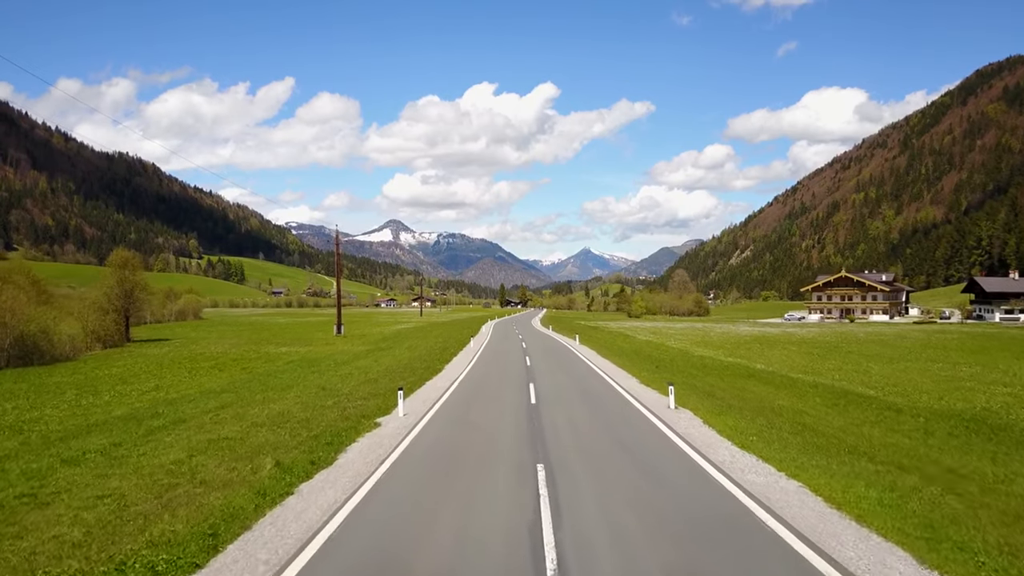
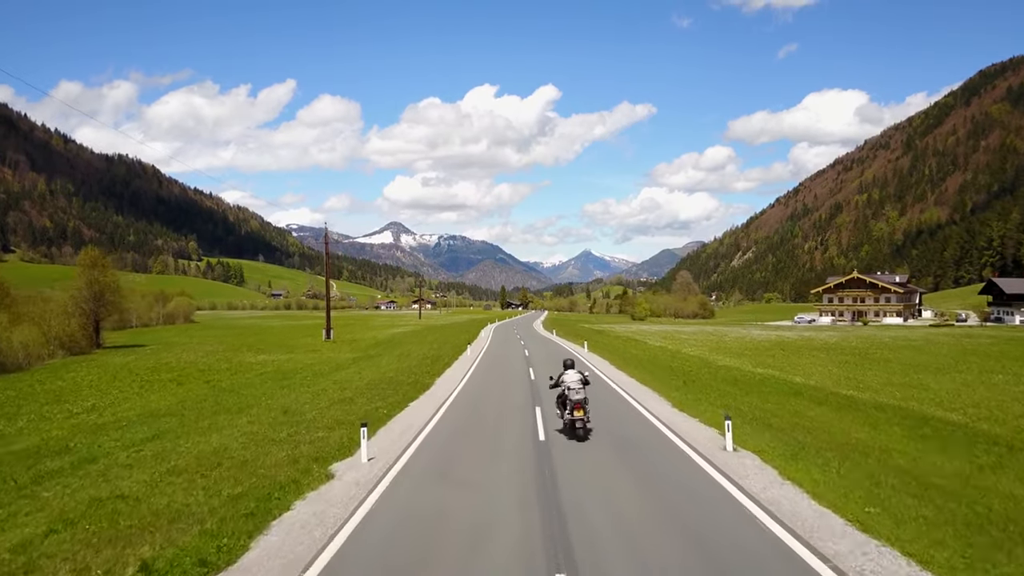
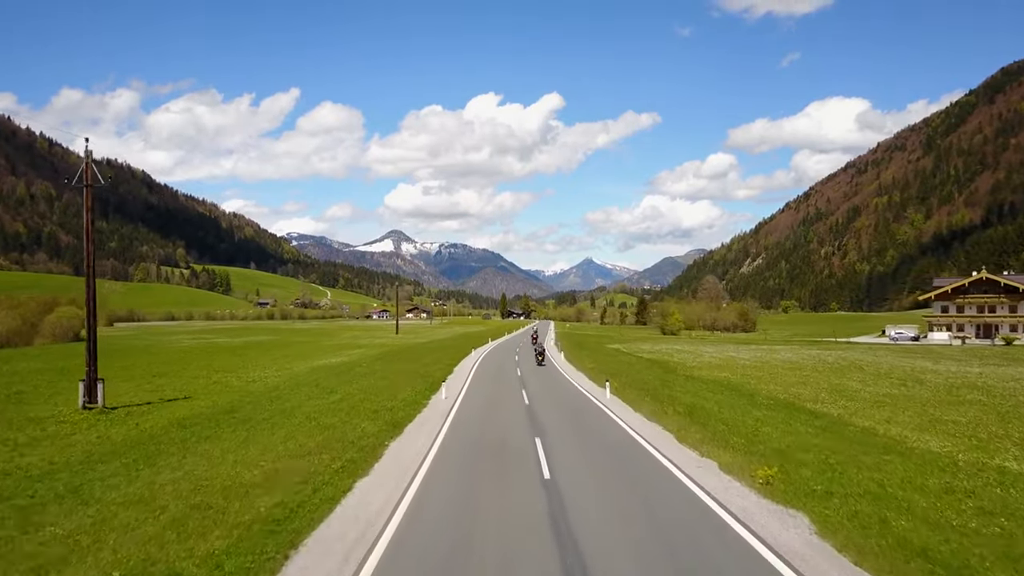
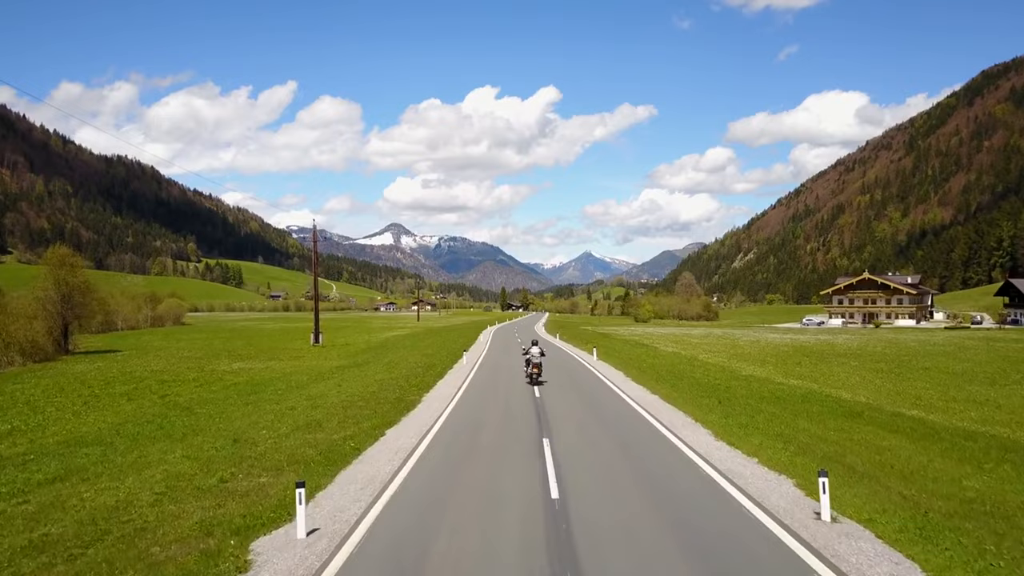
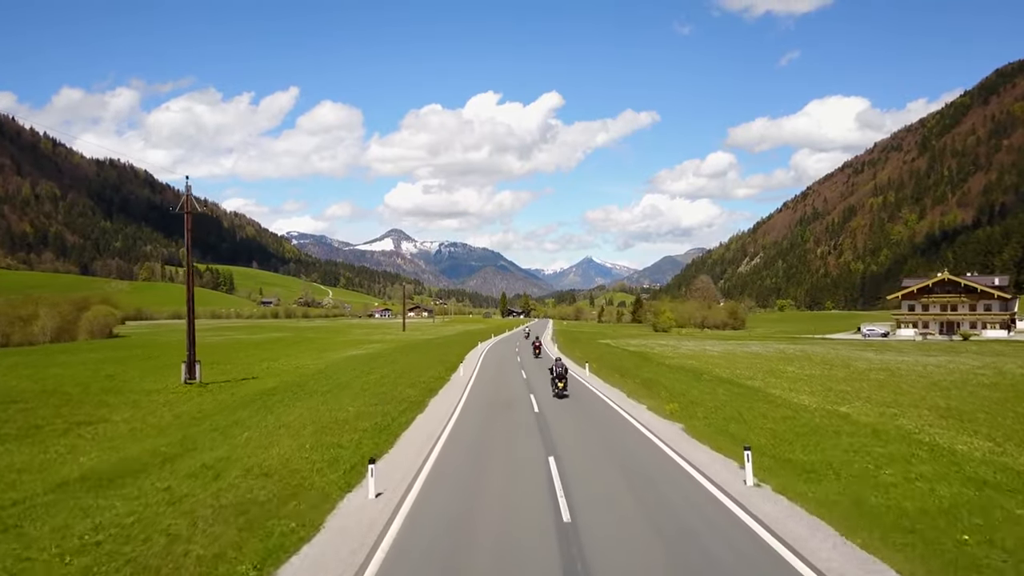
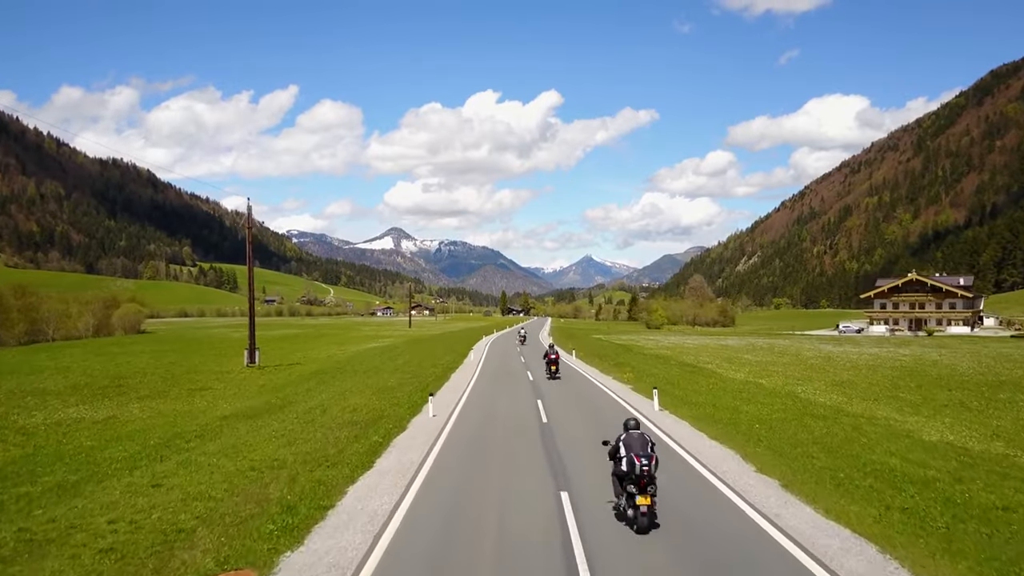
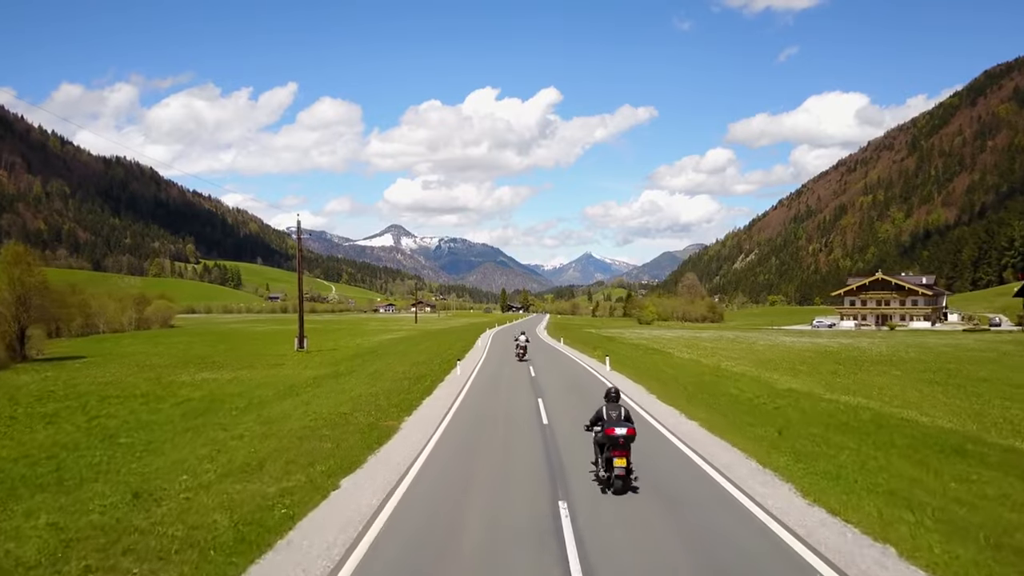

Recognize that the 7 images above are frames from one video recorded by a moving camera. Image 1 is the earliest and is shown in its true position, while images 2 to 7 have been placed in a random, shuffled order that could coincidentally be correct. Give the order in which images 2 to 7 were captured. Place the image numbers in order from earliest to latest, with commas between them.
2, 4, 7, 6, 5, 3
